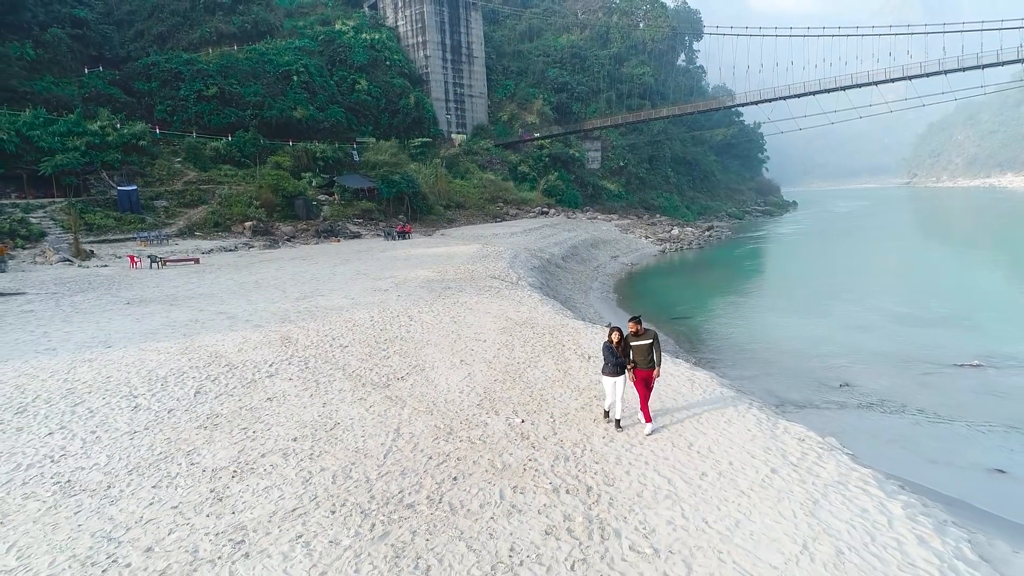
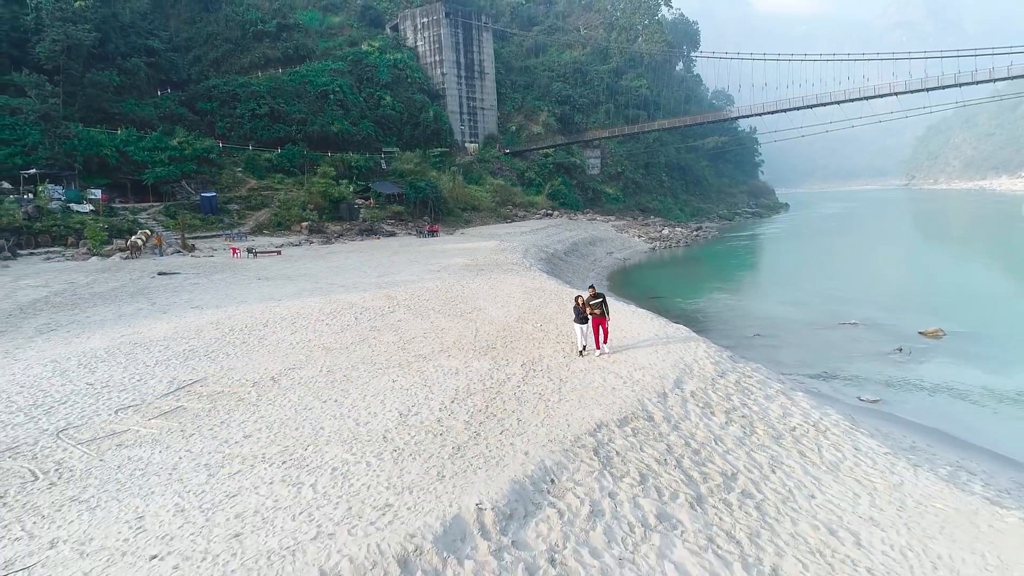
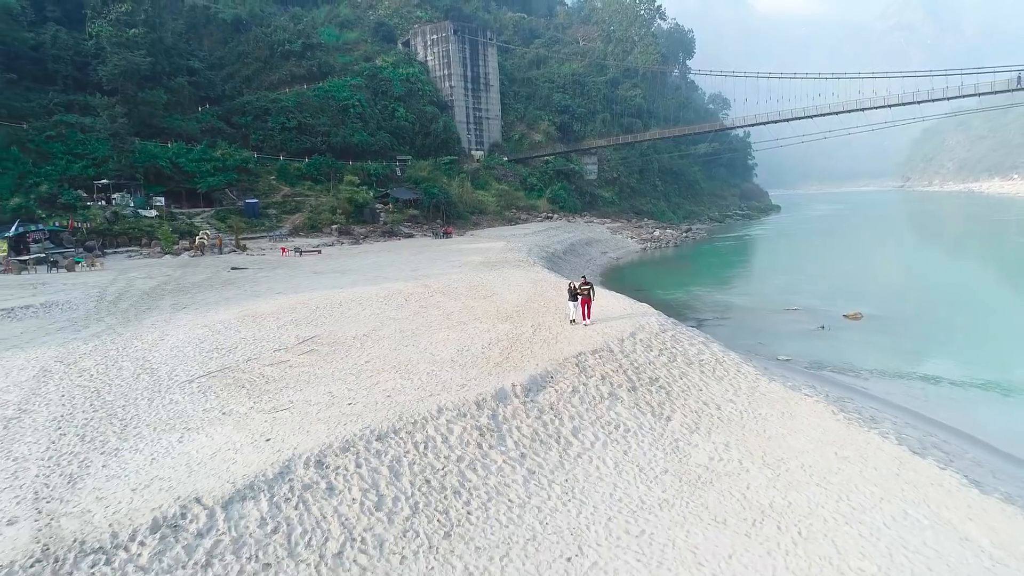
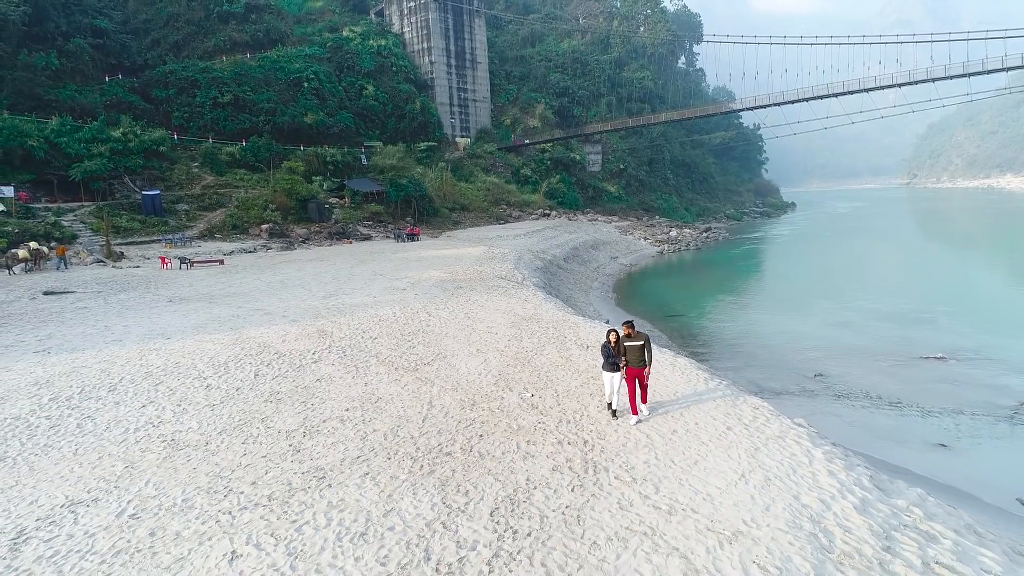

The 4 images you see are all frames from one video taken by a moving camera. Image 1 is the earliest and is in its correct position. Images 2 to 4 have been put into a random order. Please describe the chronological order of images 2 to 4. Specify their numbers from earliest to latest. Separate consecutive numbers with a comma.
4, 2, 3
